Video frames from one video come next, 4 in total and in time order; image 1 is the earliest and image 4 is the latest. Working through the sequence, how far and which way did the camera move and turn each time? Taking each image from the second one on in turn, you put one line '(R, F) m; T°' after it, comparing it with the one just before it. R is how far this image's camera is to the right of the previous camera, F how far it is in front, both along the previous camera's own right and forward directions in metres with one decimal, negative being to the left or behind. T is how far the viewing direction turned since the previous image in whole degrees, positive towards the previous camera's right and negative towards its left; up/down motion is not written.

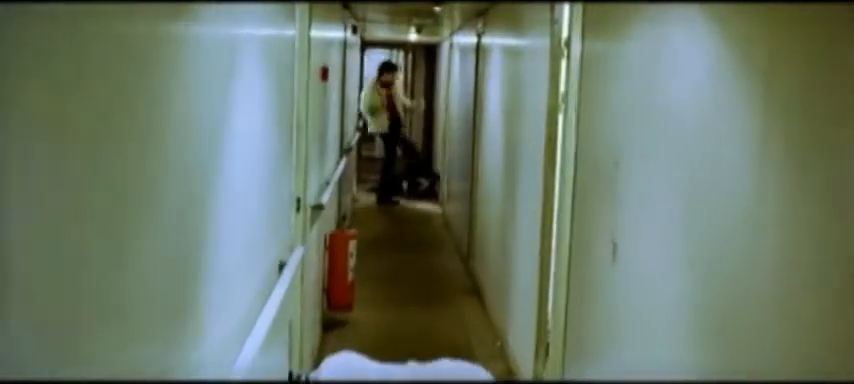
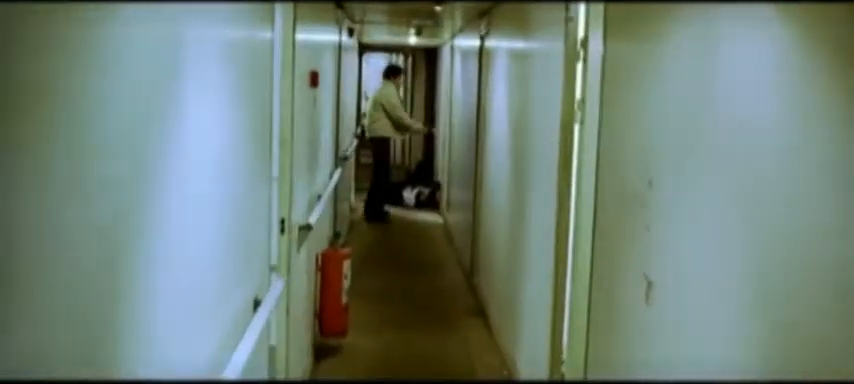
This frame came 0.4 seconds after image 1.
(0.0, +0.4) m; 0°
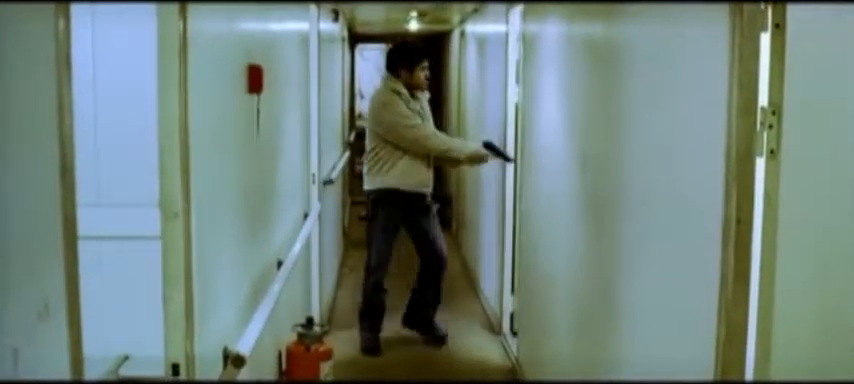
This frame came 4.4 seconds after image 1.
(-0.1, +1.7) m; 0°
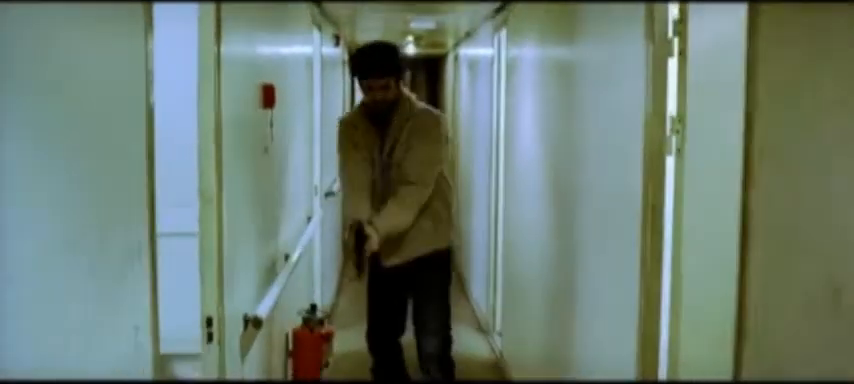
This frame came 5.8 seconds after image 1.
(0.0, -0.5) m; 0°
